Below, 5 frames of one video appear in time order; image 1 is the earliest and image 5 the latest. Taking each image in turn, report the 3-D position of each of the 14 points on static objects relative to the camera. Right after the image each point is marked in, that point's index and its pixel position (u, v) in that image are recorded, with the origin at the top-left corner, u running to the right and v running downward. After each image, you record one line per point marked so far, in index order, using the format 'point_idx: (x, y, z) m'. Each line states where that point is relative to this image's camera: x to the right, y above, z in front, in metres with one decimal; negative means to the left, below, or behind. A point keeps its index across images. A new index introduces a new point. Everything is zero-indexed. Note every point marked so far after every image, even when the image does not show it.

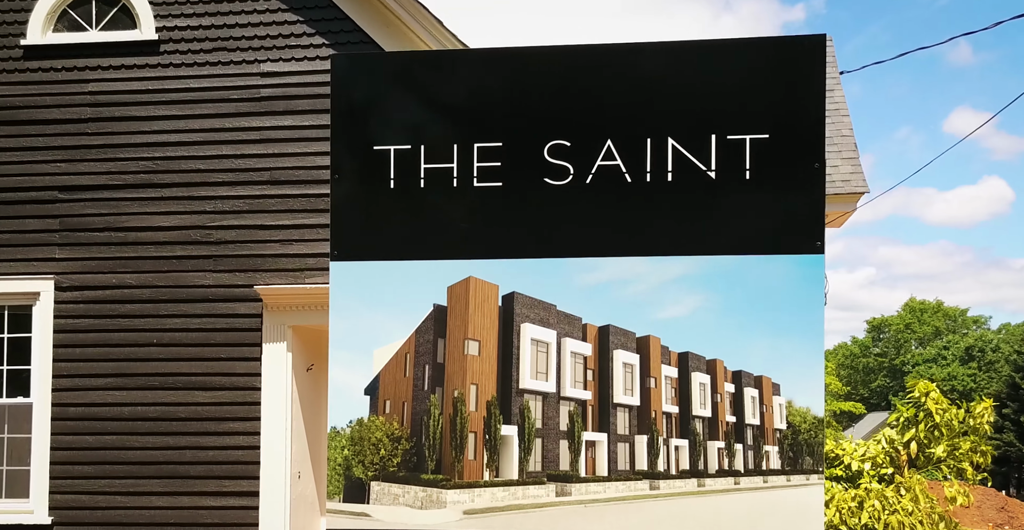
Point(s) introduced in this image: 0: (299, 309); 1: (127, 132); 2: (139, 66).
0: (-1.9, -0.4, +10.3) m
1: (-3.6, +1.2, +10.5) m
2: (-3.5, +1.9, +10.6) m
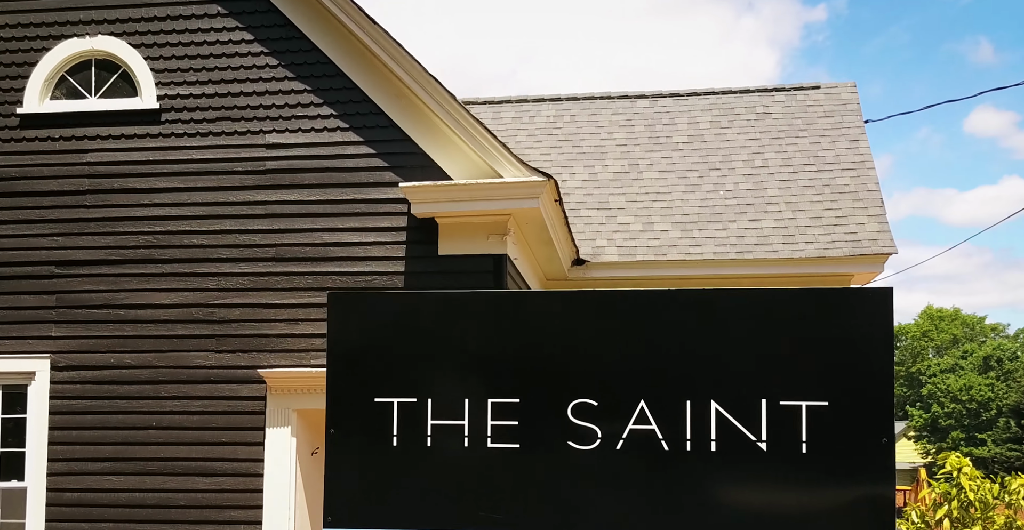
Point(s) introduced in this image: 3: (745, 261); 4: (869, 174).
0: (-1.8, -1.1, +9.8) m
1: (-3.4, +0.5, +10.1) m
2: (-3.3, +1.2, +10.2) m
3: (+2.8, 0.0, +13.6) m
4: (+4.6, +1.2, +14.6) m
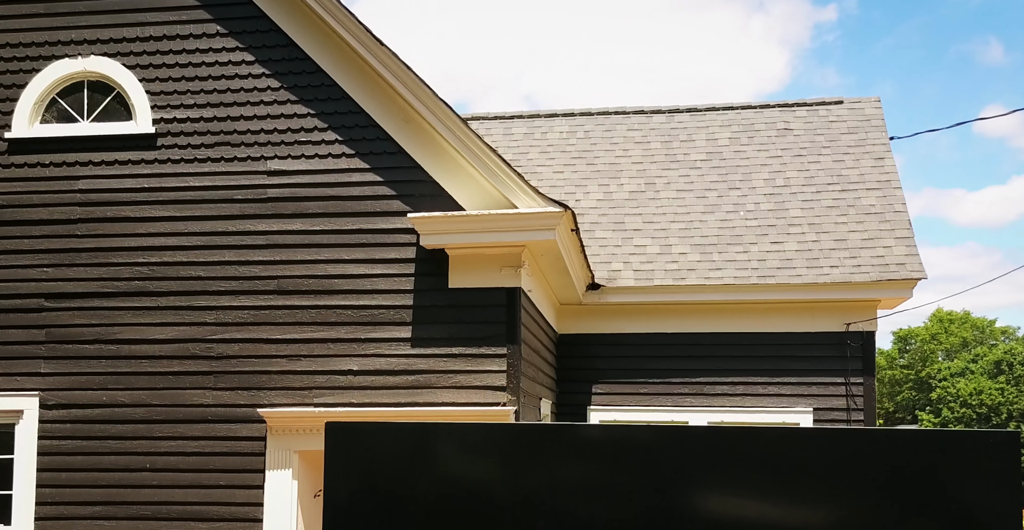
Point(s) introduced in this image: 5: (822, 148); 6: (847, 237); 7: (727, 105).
0: (-1.7, -1.4, +9.3) m
1: (-3.3, +0.3, +9.6) m
2: (-3.2, +0.9, +9.7) m
3: (+2.9, -0.2, +13.0) m
4: (+4.7, +0.9, +14.1) m
5: (+4.1, +1.5, +15.1) m
6: (+4.0, +0.3, +13.6) m
7: (+3.1, +2.3, +16.3) m
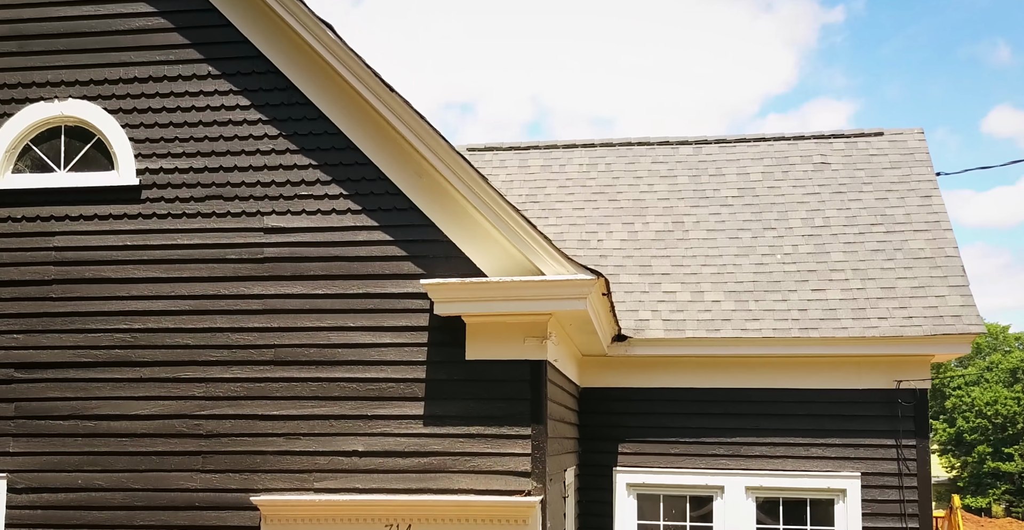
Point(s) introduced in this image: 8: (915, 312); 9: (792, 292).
0: (-1.5, -1.9, +8.3) m
1: (-3.1, -0.2, +8.6) m
2: (-3.0, +0.4, +8.7) m
3: (+3.1, -0.8, +12.0) m
4: (+5.0, +0.3, +13.0) m
5: (+4.4, +1.0, +14.0) m
6: (+4.2, -0.2, +12.6) m
7: (+3.3, +1.7, +15.2) m
8: (+4.3, -0.5, +12.1) m
9: (+3.1, -0.3, +12.6) m
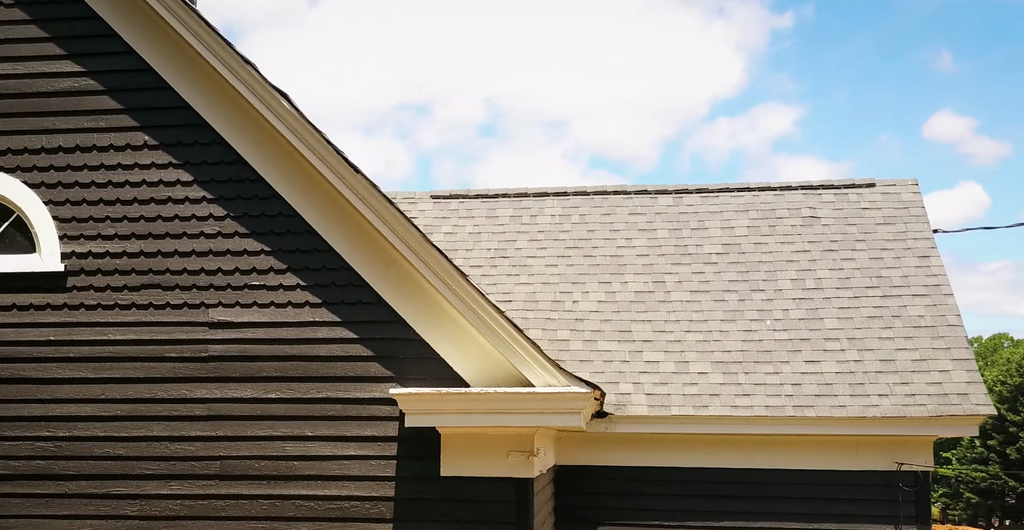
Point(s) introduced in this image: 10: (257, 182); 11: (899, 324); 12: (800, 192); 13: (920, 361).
0: (-1.6, -2.6, +7.2) m
1: (-3.2, -0.9, +7.4) m
2: (-3.1, -0.3, +7.5) m
3: (+2.9, -1.5, +11.1) m
4: (+4.7, -0.4, +12.2) m
5: (+4.0, +0.3, +13.2) m
6: (+3.9, -0.9, +11.7) m
7: (+2.9, +1.0, +14.3) m
8: (+4.0, -1.2, +11.3) m
9: (+2.8, -1.0, +11.7) m
10: (-1.7, +0.6, +7.5) m
11: (+4.1, -0.6, +12.1) m
12: (+3.6, +0.9, +14.1) m
13: (+4.2, -1.0, +11.6) m
